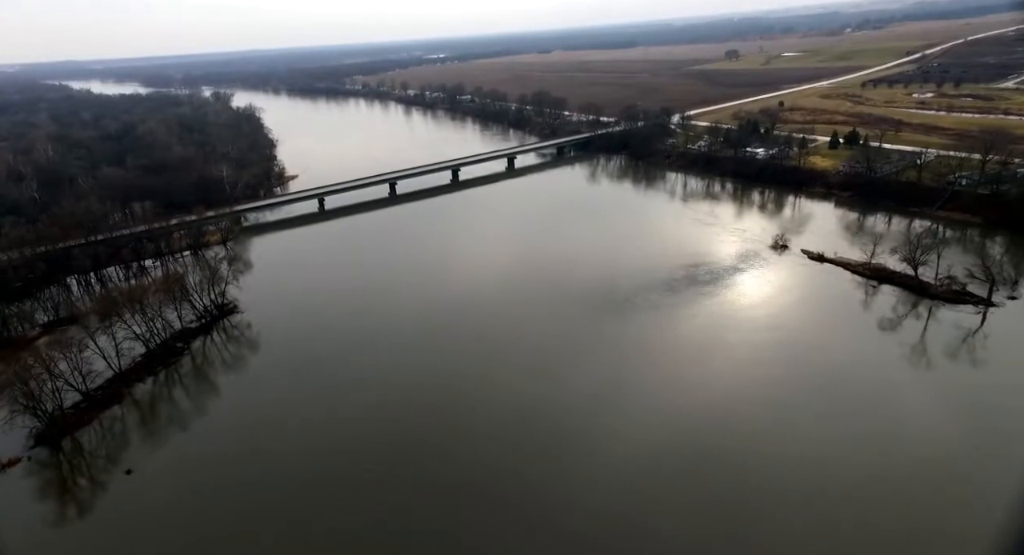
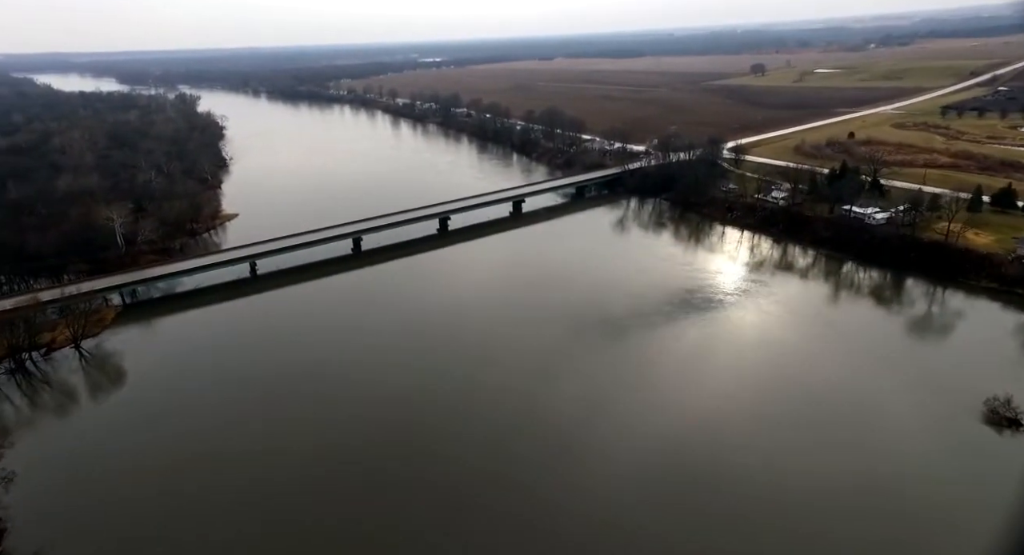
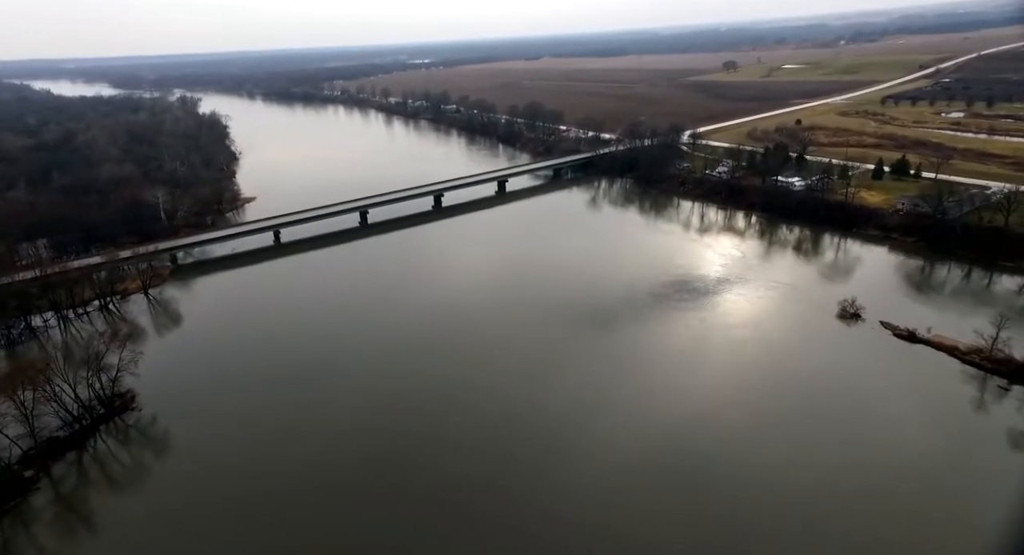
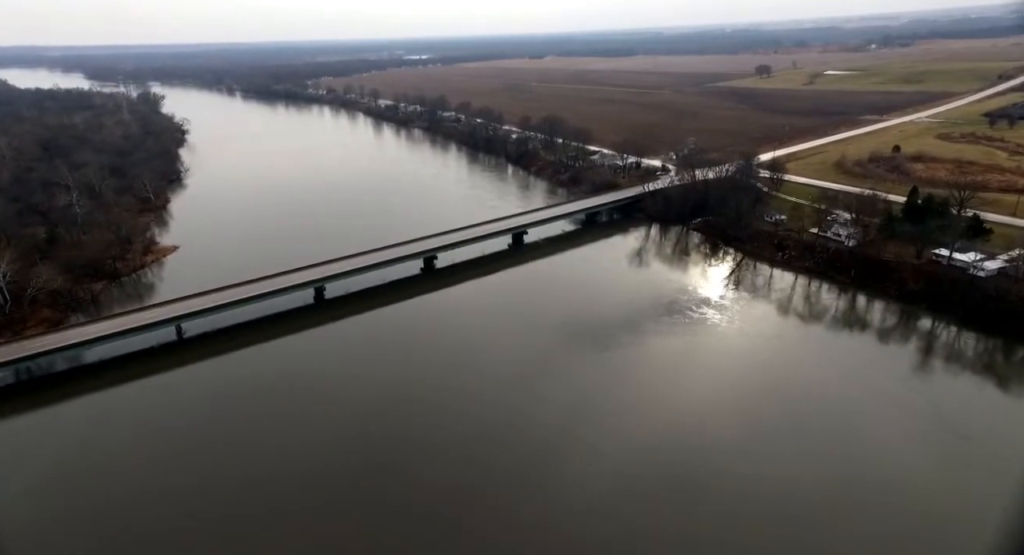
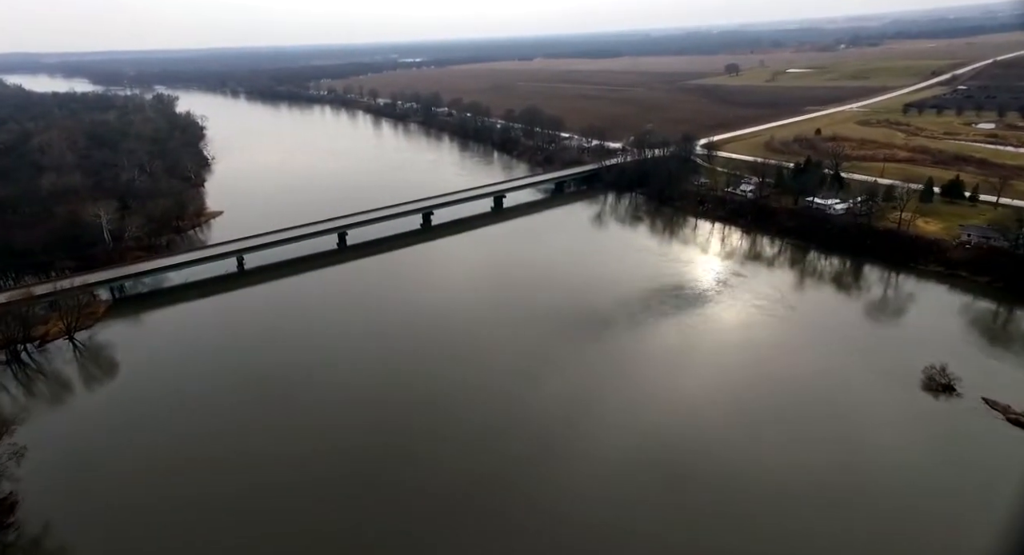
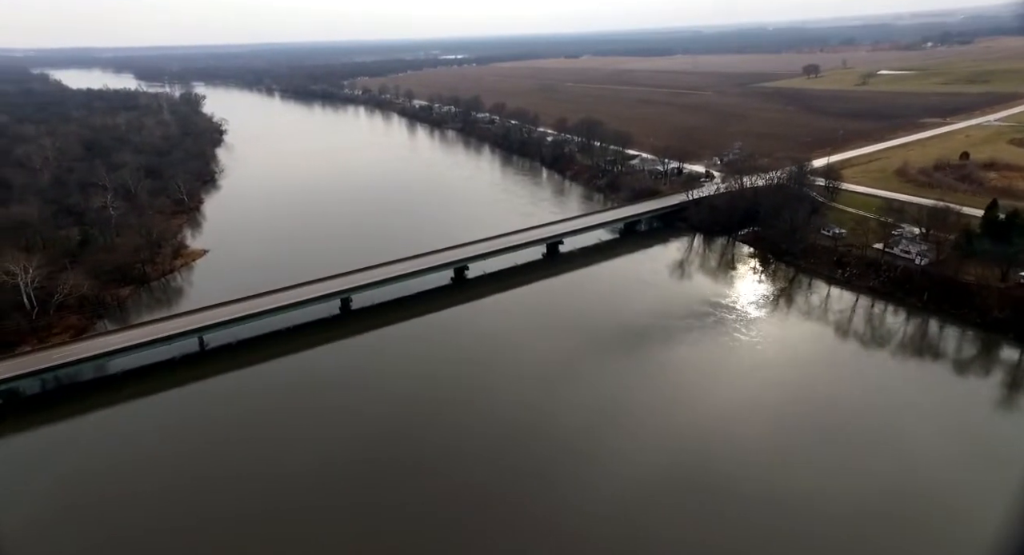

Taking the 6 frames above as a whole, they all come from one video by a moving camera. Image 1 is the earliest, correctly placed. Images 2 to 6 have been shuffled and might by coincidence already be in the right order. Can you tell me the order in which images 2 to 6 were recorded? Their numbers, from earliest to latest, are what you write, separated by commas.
3, 5, 2, 4, 6
